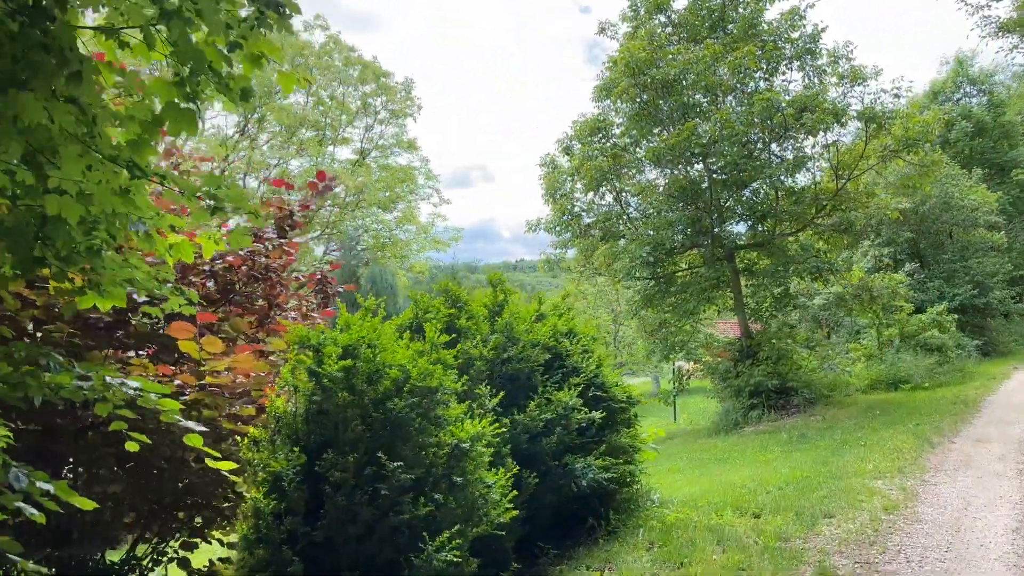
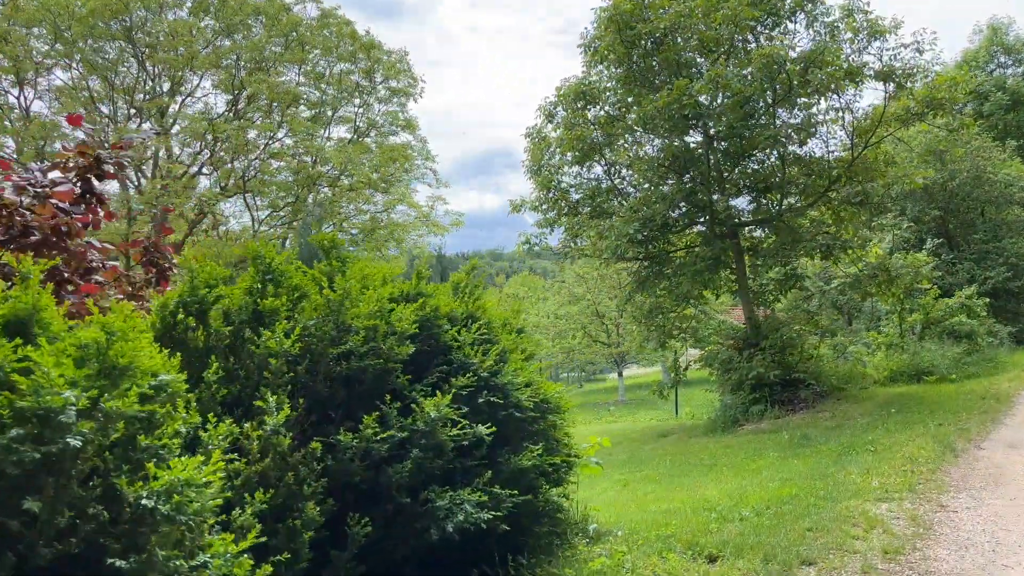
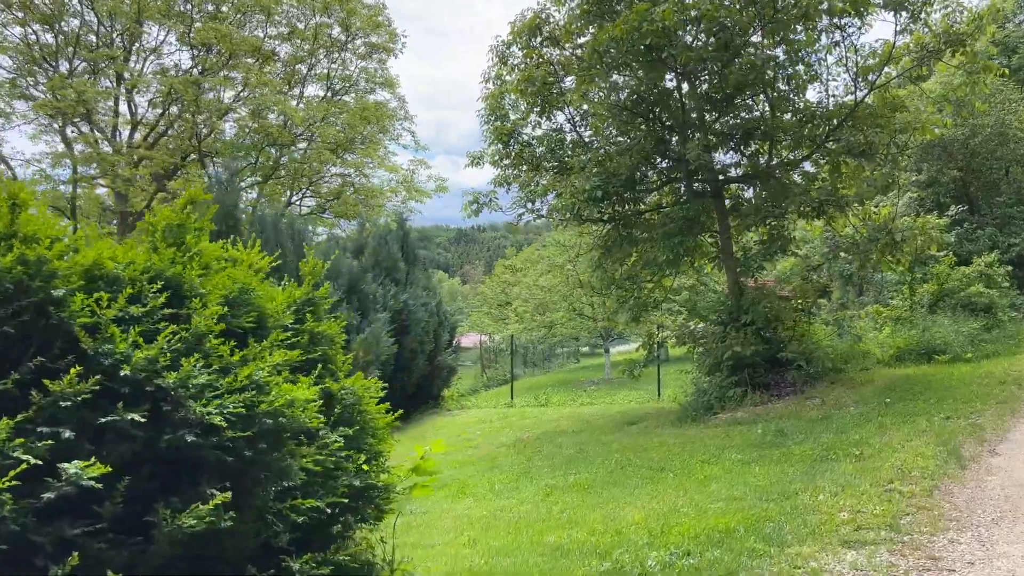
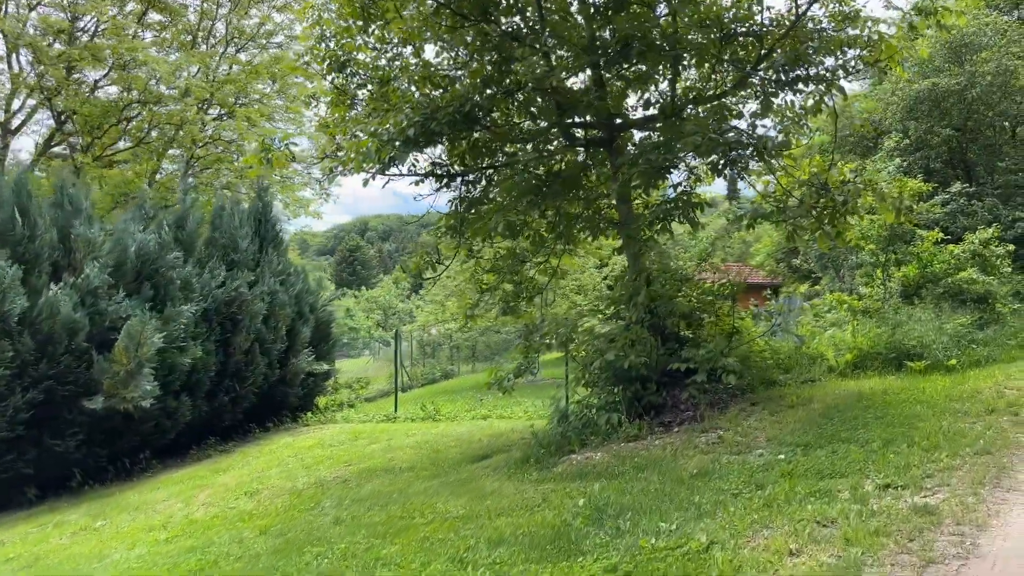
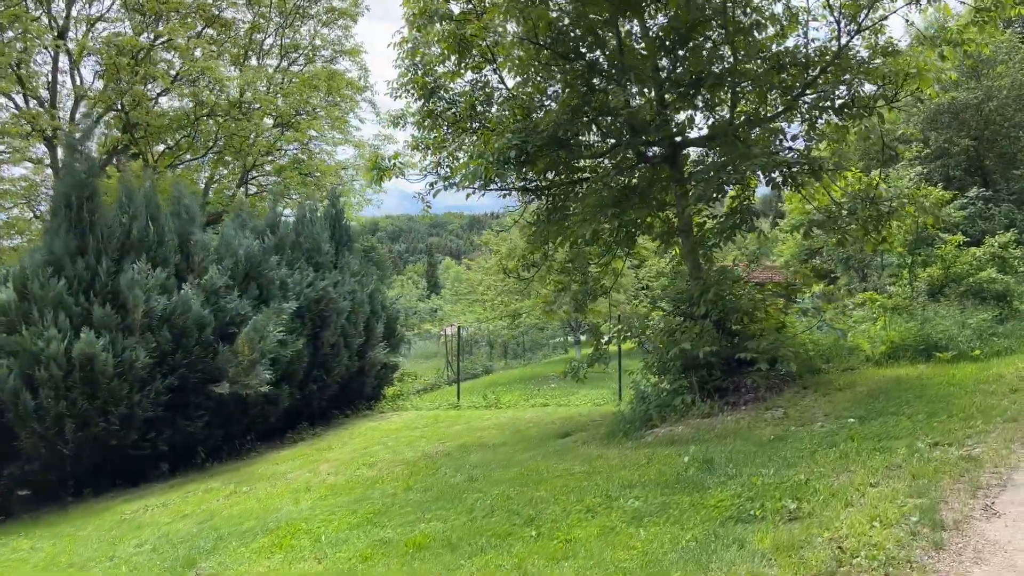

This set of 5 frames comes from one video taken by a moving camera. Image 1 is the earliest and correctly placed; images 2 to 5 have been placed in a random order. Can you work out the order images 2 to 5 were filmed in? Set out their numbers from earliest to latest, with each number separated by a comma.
2, 3, 5, 4
